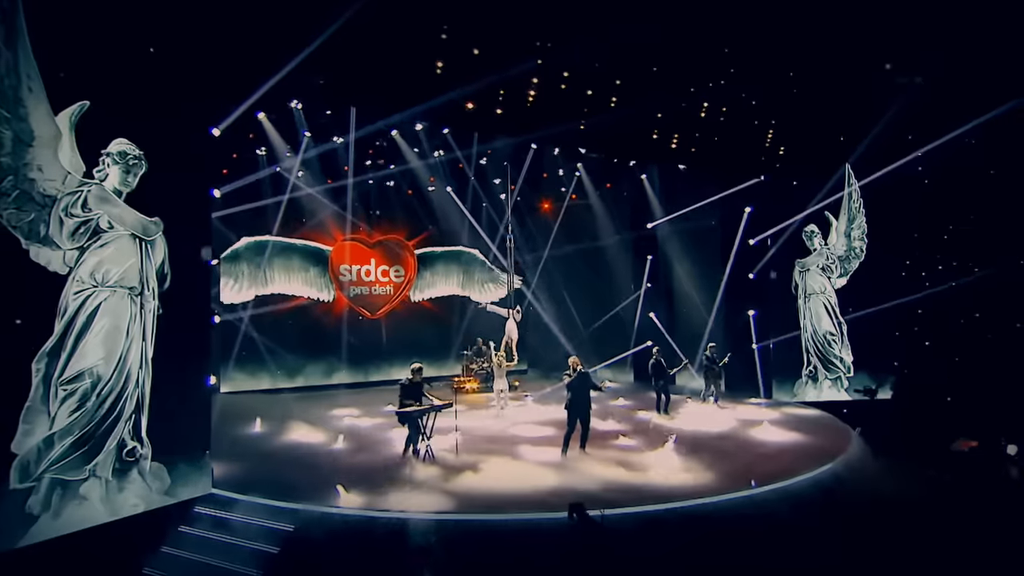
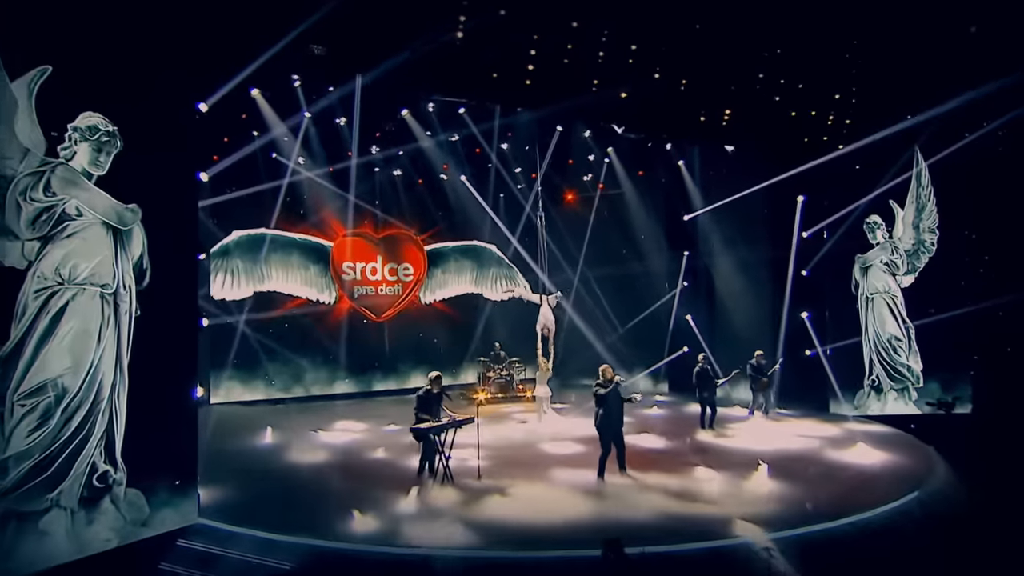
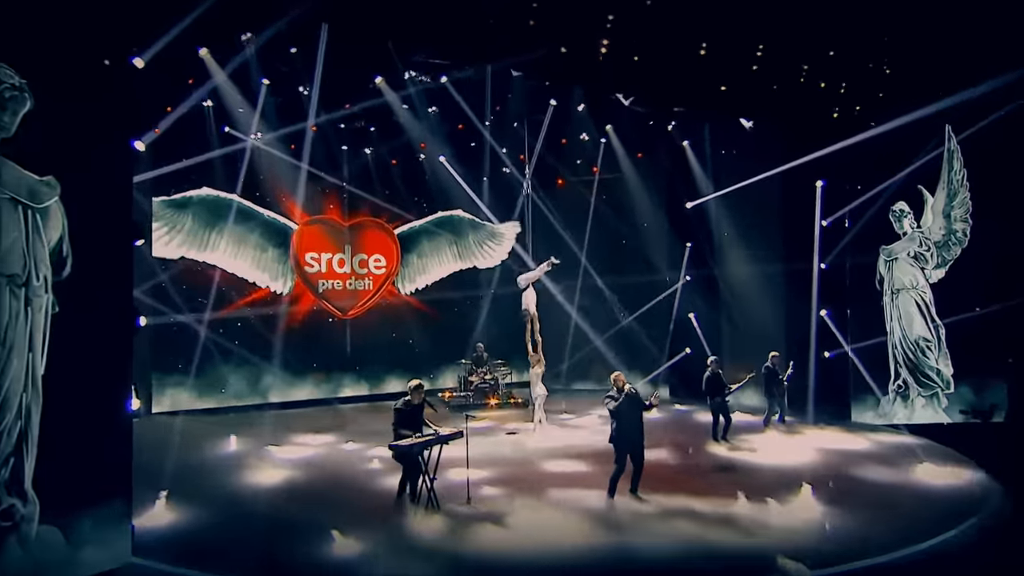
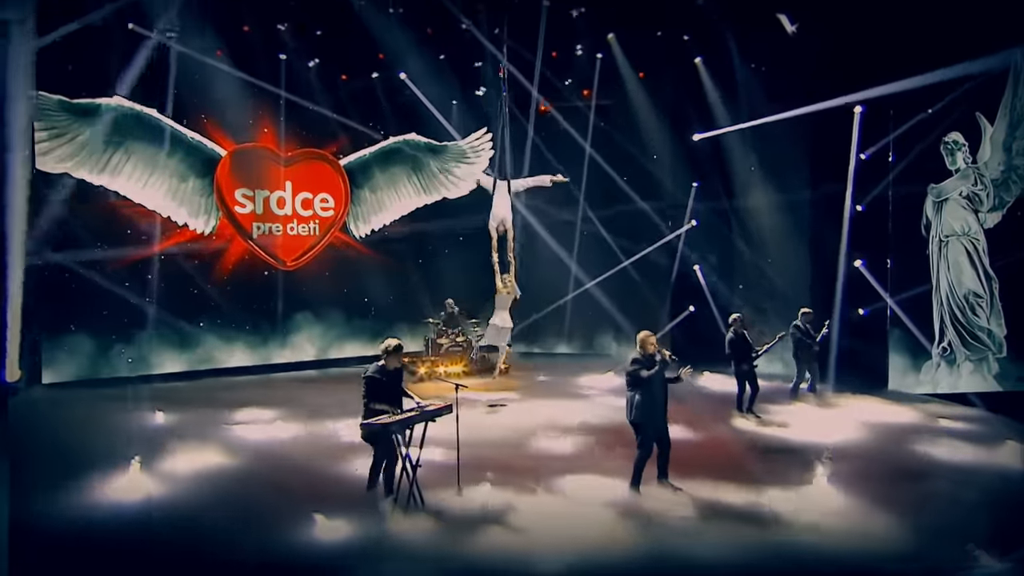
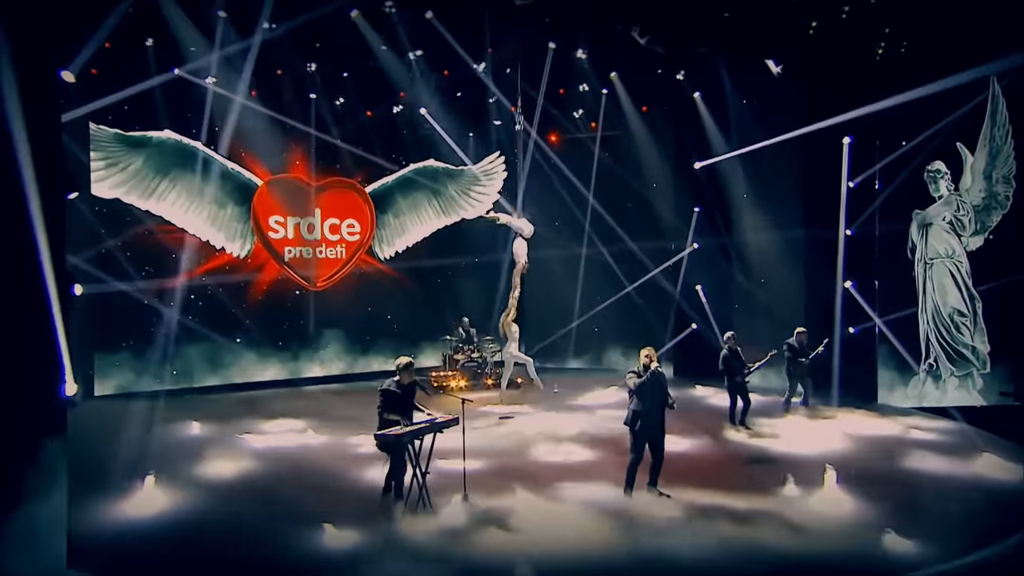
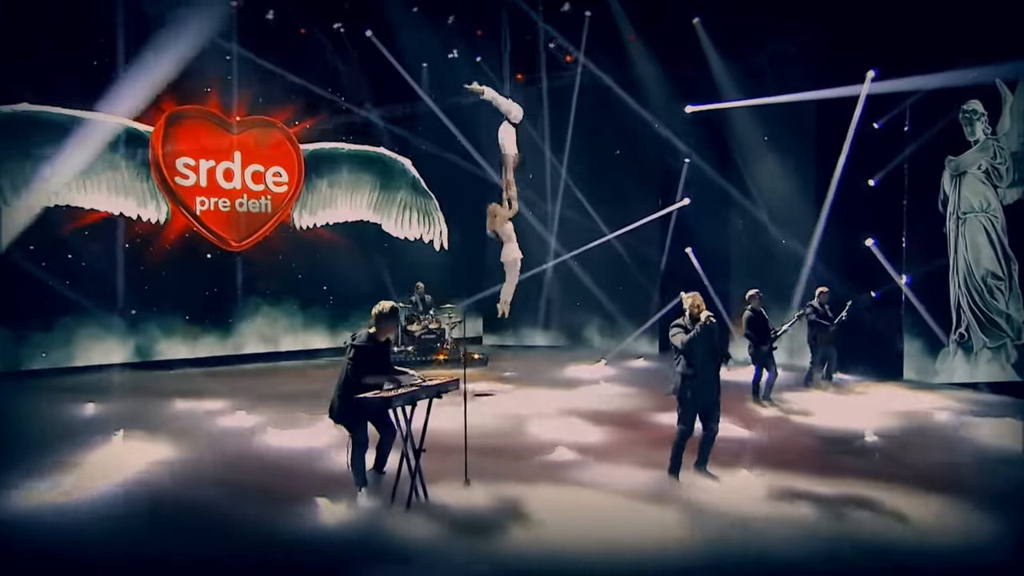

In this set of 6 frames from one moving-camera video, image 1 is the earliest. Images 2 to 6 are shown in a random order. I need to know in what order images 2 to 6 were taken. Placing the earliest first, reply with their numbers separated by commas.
2, 3, 5, 4, 6
